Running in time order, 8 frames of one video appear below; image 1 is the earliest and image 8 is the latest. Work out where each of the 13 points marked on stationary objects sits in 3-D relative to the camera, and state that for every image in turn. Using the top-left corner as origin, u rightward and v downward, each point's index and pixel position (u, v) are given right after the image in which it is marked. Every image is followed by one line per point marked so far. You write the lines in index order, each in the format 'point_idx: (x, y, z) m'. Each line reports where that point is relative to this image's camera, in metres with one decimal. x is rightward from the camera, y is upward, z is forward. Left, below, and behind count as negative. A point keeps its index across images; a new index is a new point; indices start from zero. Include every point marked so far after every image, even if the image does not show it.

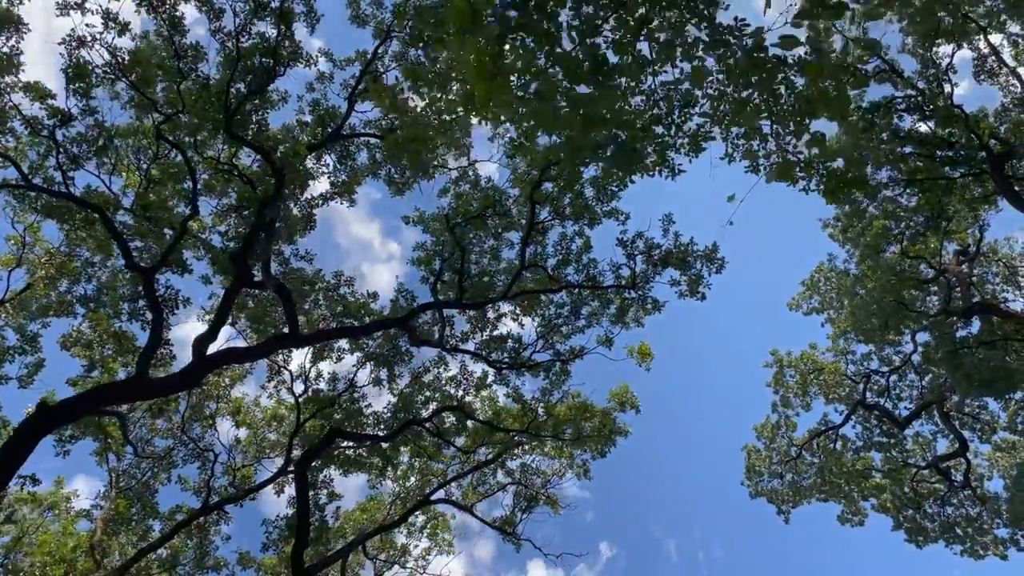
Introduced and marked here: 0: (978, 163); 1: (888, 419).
0: (+5.9, +1.6, +9.9) m
1: (+5.3, -1.9, +10.8) m
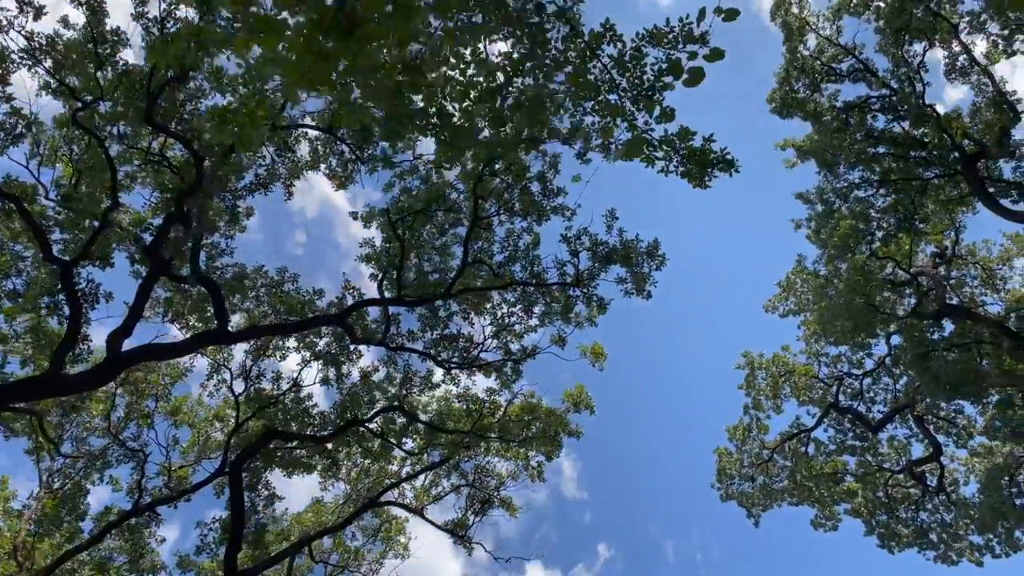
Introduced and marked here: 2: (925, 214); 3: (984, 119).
0: (+5.5, +1.6, +9.7) m
1: (+4.8, -1.9, +10.7) m
2: (+5.6, +1.0, +10.7) m
3: (+5.8, +2.2, +9.7) m
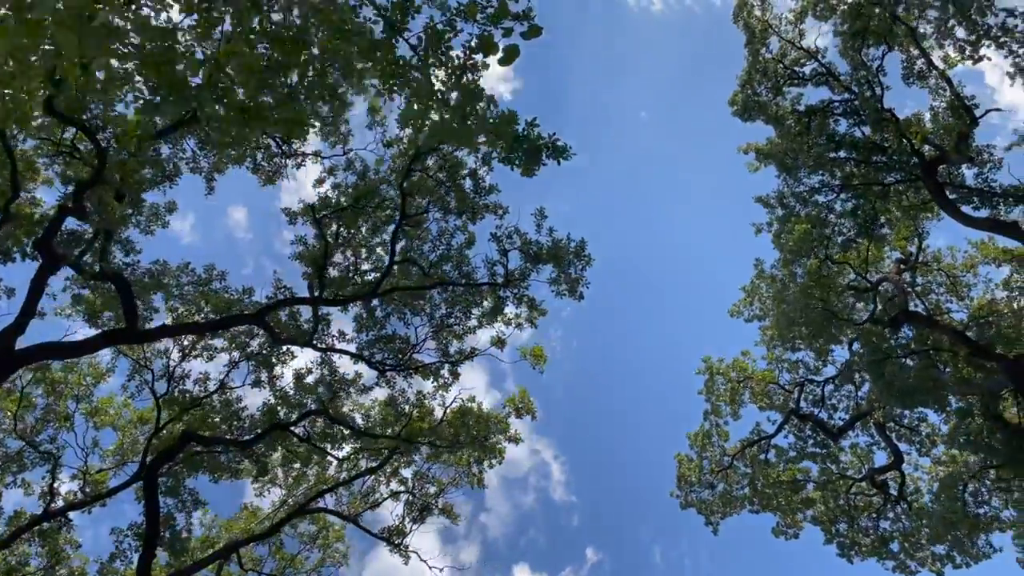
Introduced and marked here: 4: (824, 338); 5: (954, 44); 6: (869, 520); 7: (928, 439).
0: (+5.0, +1.5, +9.6) m
1: (+4.2, -2.0, +10.6) m
2: (+5.1, +0.9, +10.6) m
3: (+5.3, +2.1, +9.6) m
4: (+4.2, -0.7, +10.7) m
5: (+6.8, +3.8, +11.9) m
6: (+5.6, -3.7, +12.3) m
7: (+5.9, -2.2, +11.0) m
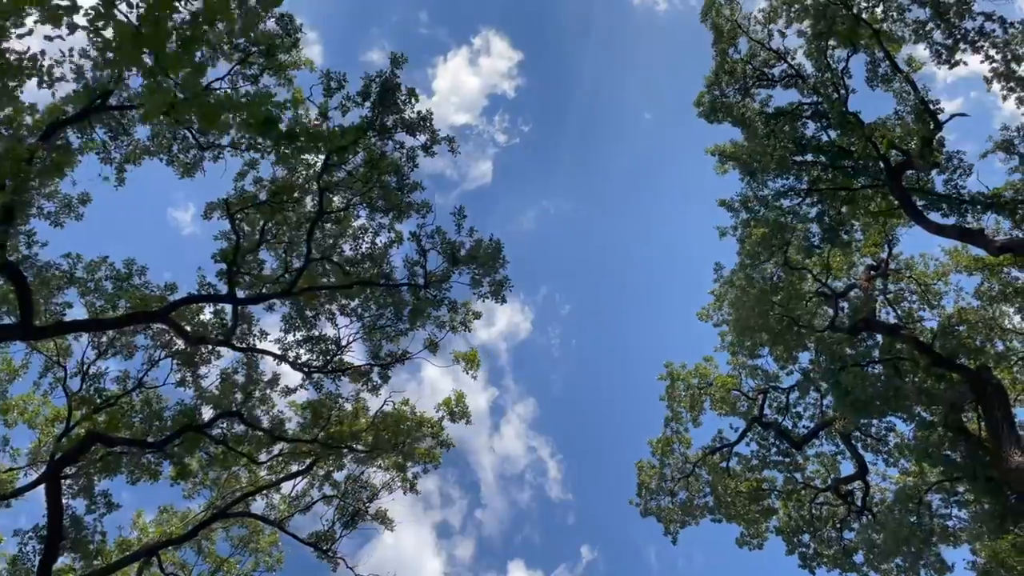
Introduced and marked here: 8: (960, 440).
0: (+4.5, +1.4, +9.5) m
1: (+3.7, -2.0, +10.4) m
2: (+4.5, +0.8, +10.4) m
3: (+4.8, +2.0, +9.4) m
4: (+3.6, -0.8, +10.5) m
5: (+6.4, +3.7, +11.7) m
6: (+5.0, -3.8, +12.1) m
7: (+5.4, -2.3, +10.9) m
8: (+5.5, -1.9, +9.5) m
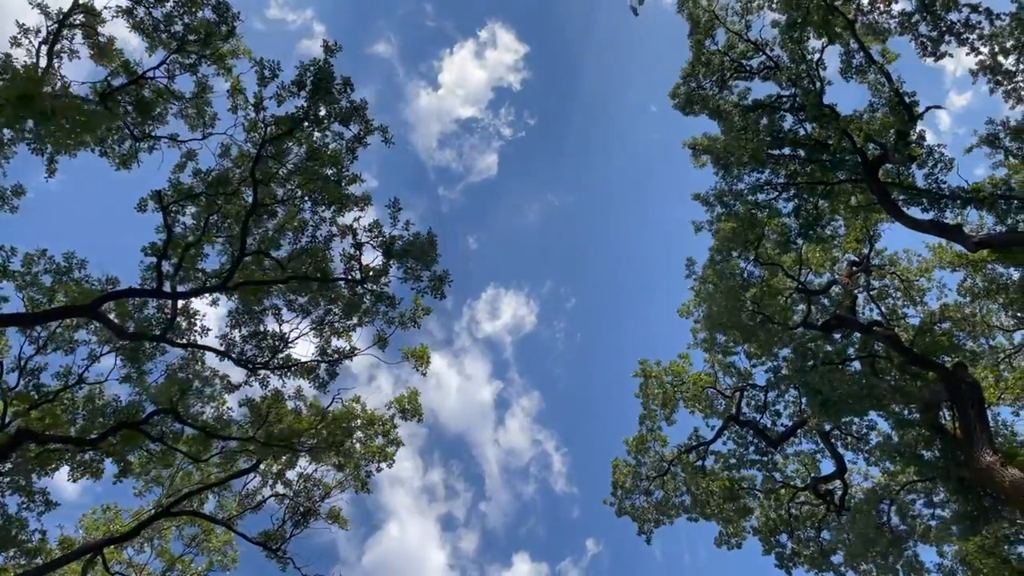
0: (+4.1, +1.4, +9.3) m
1: (+3.3, -2.0, +10.2) m
2: (+4.2, +0.9, +10.2) m
3: (+4.4, +2.0, +9.2) m
4: (+3.3, -0.7, +10.3) m
5: (+6.1, +3.7, +11.5) m
6: (+4.6, -3.7, +11.9) m
7: (+5.0, -2.2, +10.7) m
8: (+5.1, -1.8, +9.3) m
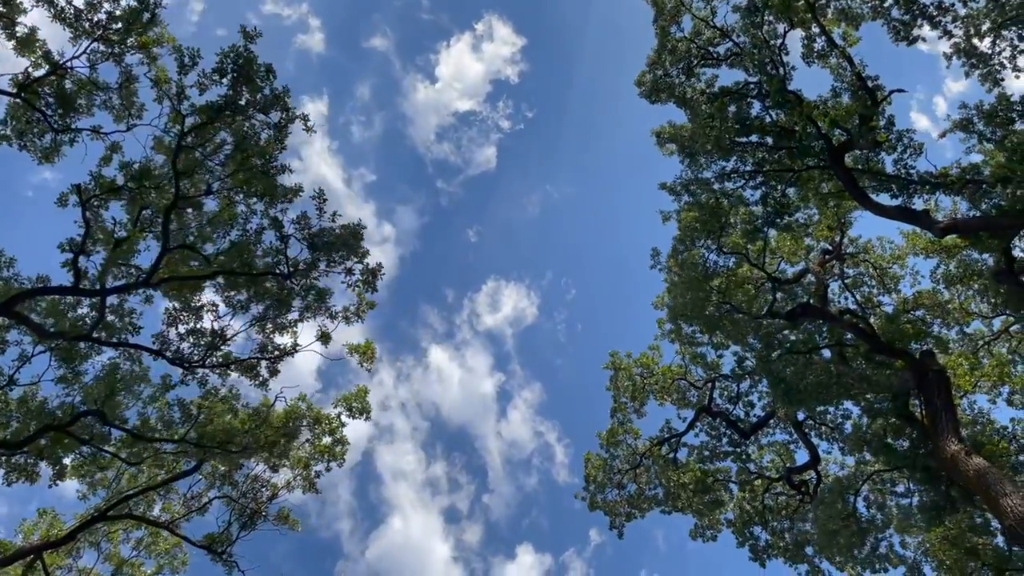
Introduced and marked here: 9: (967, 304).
0: (+3.7, +1.6, +9.1) m
1: (+2.9, -1.9, +10.1) m
2: (+3.8, +1.0, +10.1) m
3: (+4.0, +2.2, +9.1) m
4: (+2.9, -0.6, +10.2) m
5: (+5.6, +3.9, +11.4) m
6: (+4.2, -3.6, +11.8) m
7: (+4.6, -2.1, +10.6) m
8: (+4.7, -1.7, +9.2) m
9: (+6.8, -0.2, +11.5) m
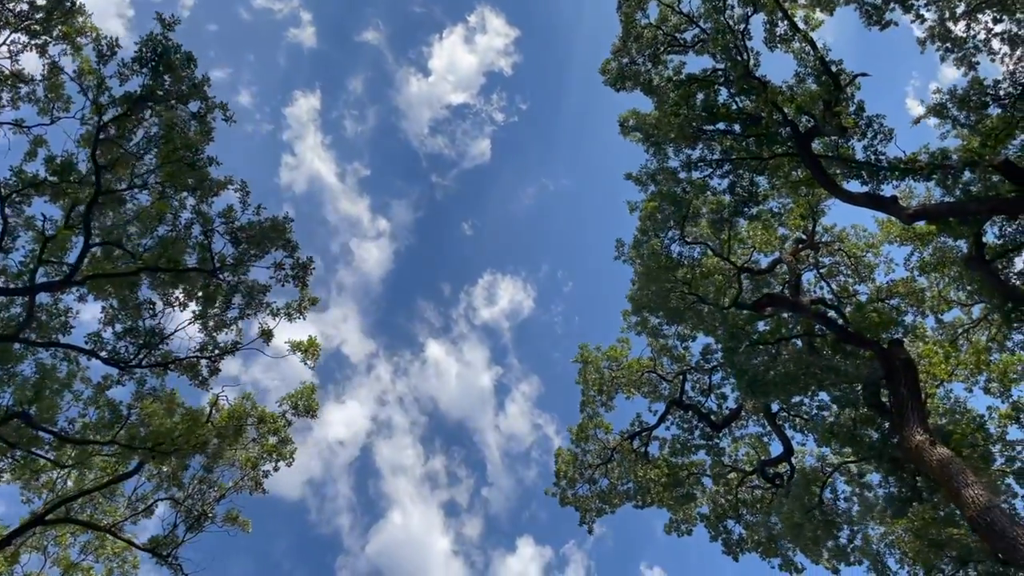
0: (+3.3, +1.7, +9.0) m
1: (+2.5, -1.7, +10.0) m
2: (+3.3, +1.2, +10.0) m
3: (+3.5, +2.3, +8.9) m
4: (+2.5, -0.5, +10.0) m
5: (+5.1, +4.1, +11.2) m
6: (+3.9, -3.4, +11.7) m
7: (+4.2, -1.9, +10.5) m
8: (+4.3, -1.5, +9.1) m
9: (+6.3, -0.1, +11.3) m
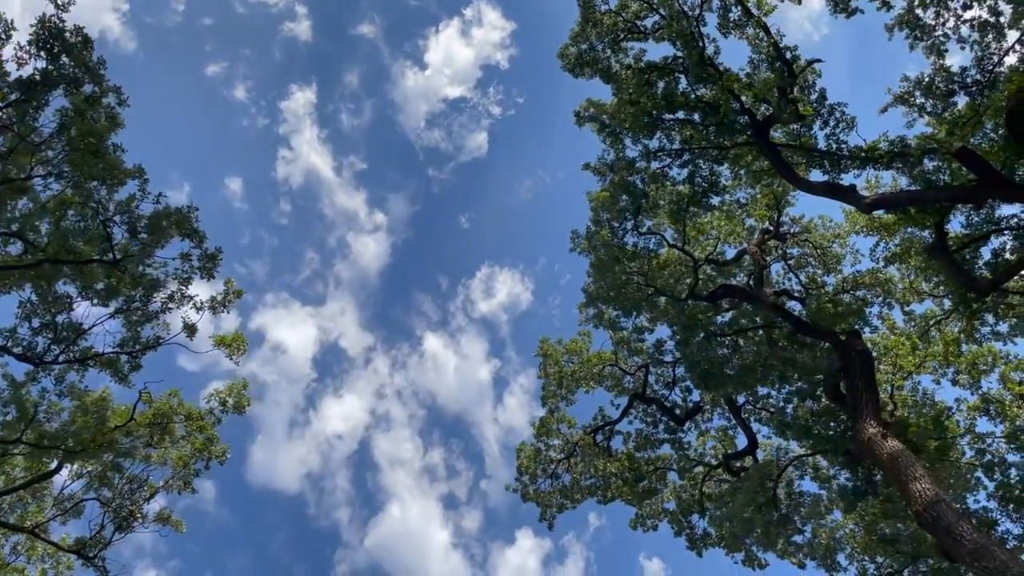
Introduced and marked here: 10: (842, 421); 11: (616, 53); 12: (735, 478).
0: (+2.7, +1.8, +8.8) m
1: (+2.0, -1.6, +9.9) m
2: (+2.8, +1.3, +9.8) m
3: (+3.0, +2.4, +8.8) m
4: (+2.0, -0.4, +9.9) m
5: (+4.6, +4.2, +11.0) m
6: (+3.4, -3.3, +11.6) m
7: (+3.7, -1.8, +10.3) m
8: (+3.8, -1.4, +9.0) m
9: (+5.8, +0.1, +11.2) m
10: (+3.8, -1.5, +8.9) m
11: (+1.5, +3.1, +10.2) m
12: (+3.3, -2.7, +10.9) m
